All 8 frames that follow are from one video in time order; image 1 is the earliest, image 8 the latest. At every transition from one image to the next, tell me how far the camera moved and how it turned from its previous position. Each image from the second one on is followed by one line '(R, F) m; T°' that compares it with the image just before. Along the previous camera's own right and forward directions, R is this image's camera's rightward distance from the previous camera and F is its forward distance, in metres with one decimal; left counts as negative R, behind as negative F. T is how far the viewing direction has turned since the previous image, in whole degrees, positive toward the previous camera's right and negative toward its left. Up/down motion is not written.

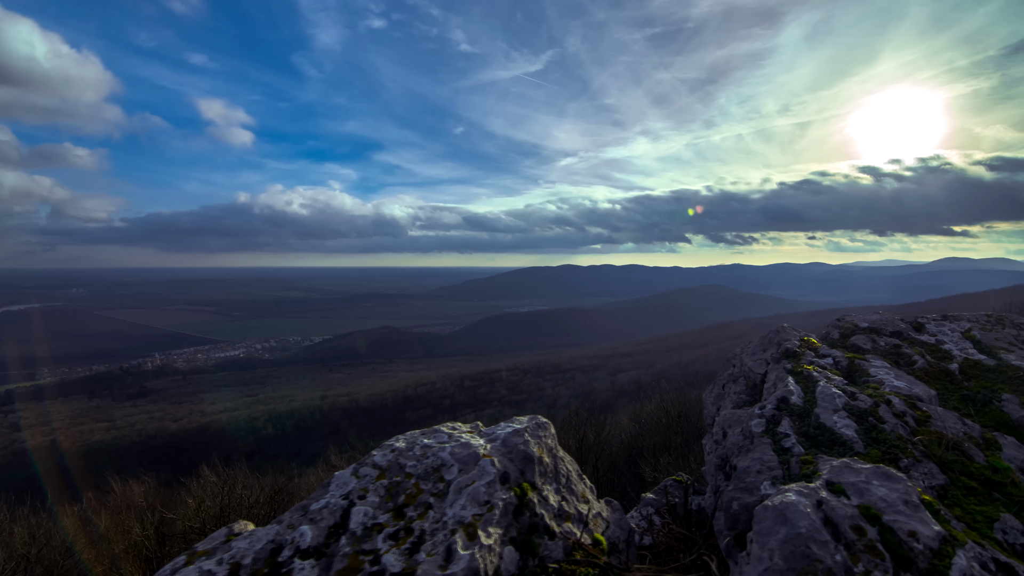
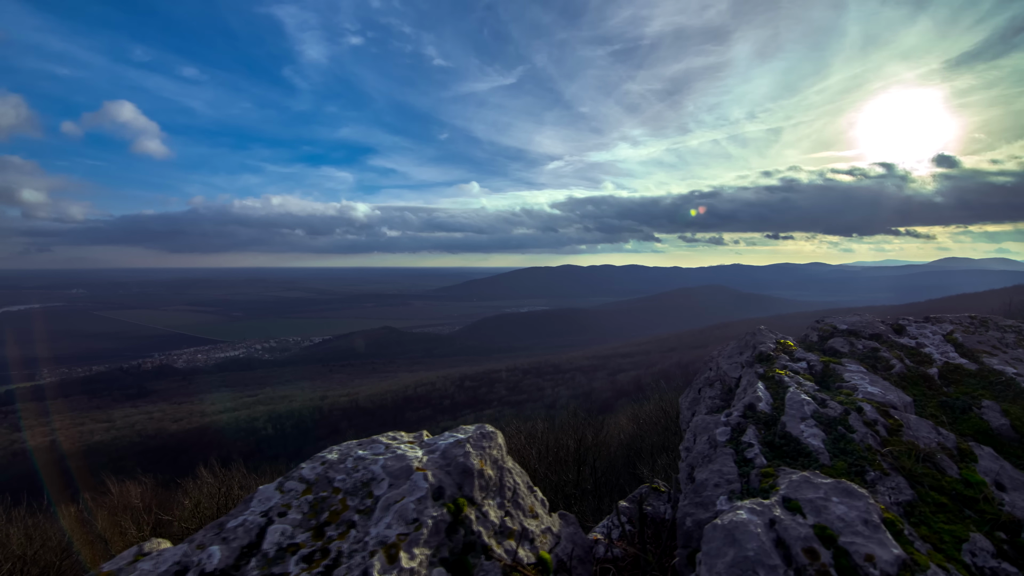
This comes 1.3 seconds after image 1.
(+0.4, +0.2) m; 0°
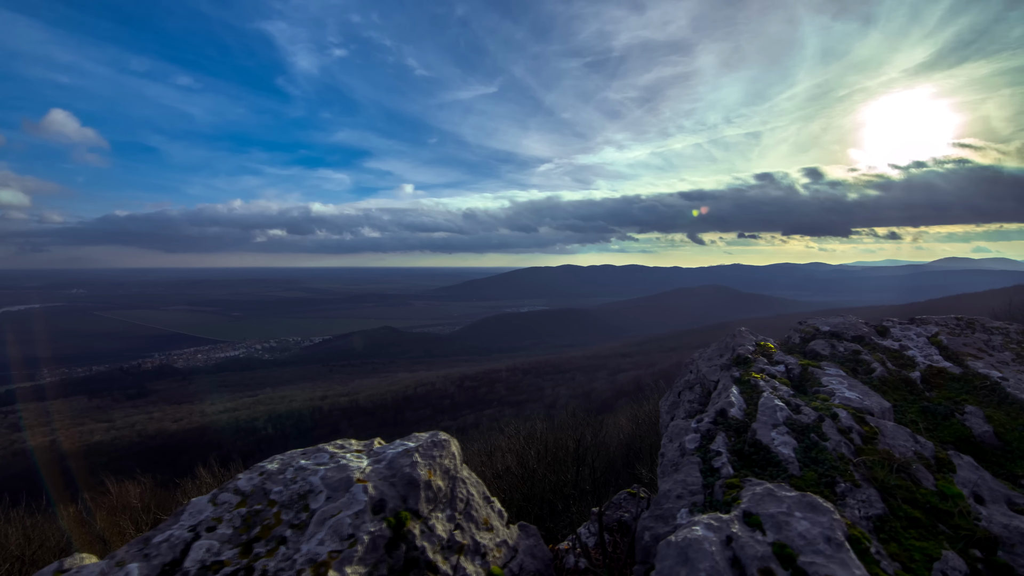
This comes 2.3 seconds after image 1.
(+0.3, +0.2) m; 0°
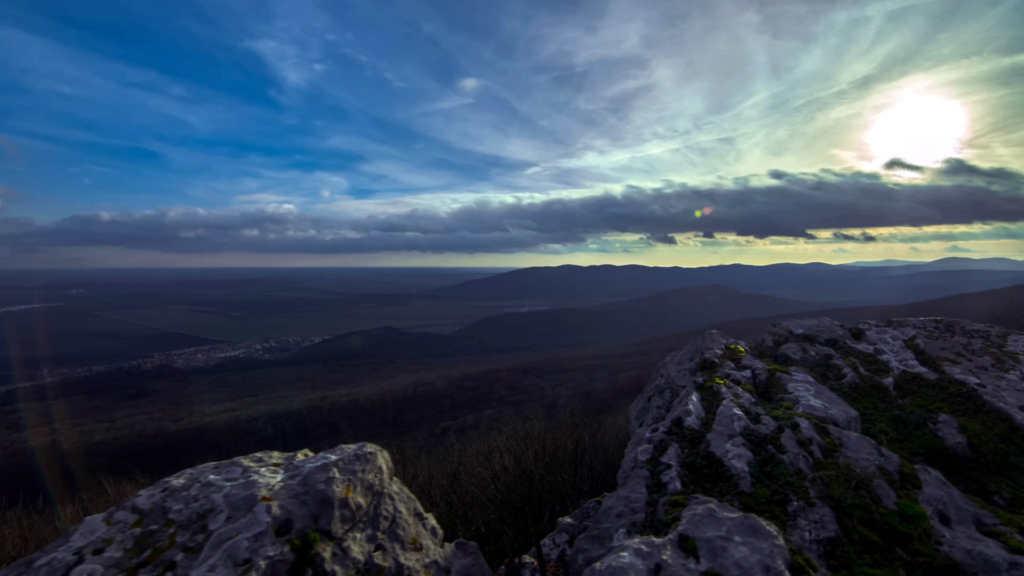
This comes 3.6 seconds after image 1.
(+0.4, +0.2) m; 0°
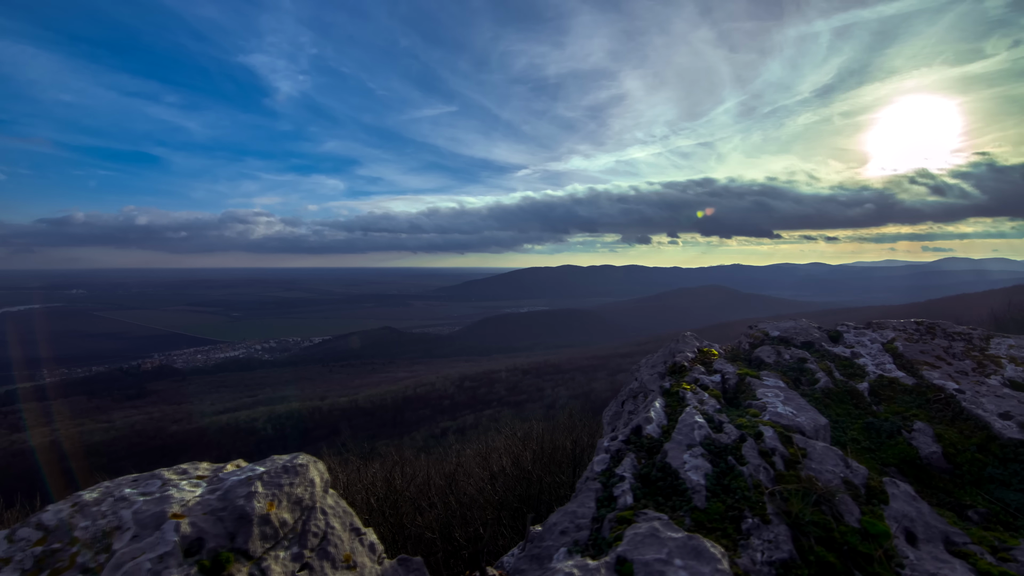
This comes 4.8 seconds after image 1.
(+0.4, +0.2) m; 0°
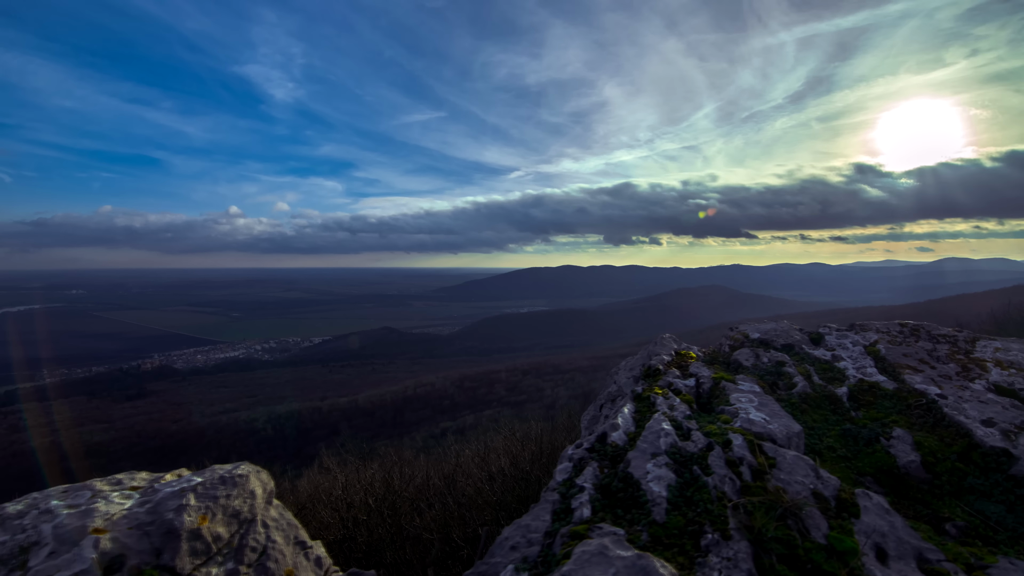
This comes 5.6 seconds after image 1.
(+0.3, +0.1) m; 0°
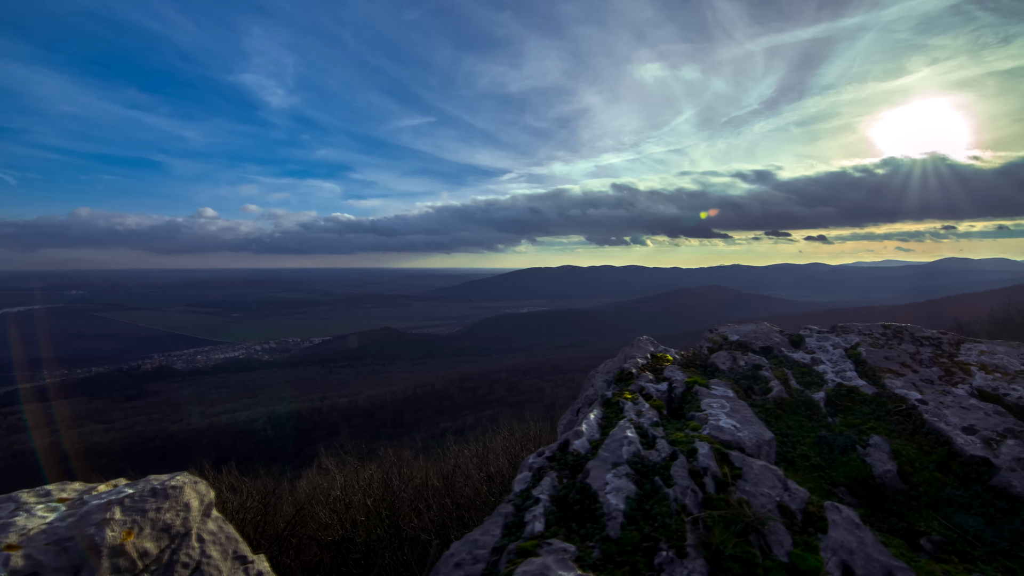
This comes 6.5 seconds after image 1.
(+0.3, +0.1) m; 0°
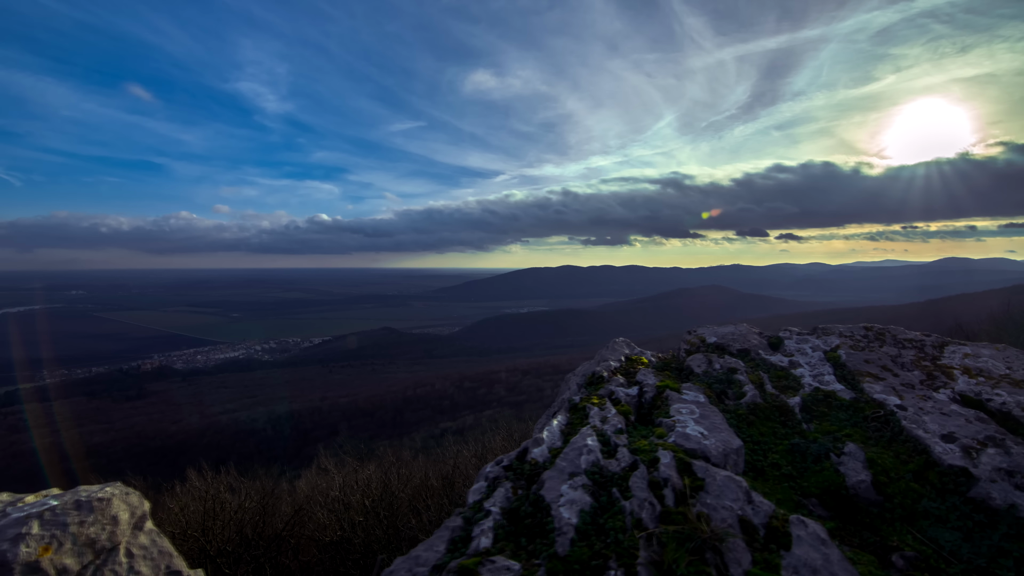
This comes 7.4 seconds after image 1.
(+0.3, +0.1) m; 0°
